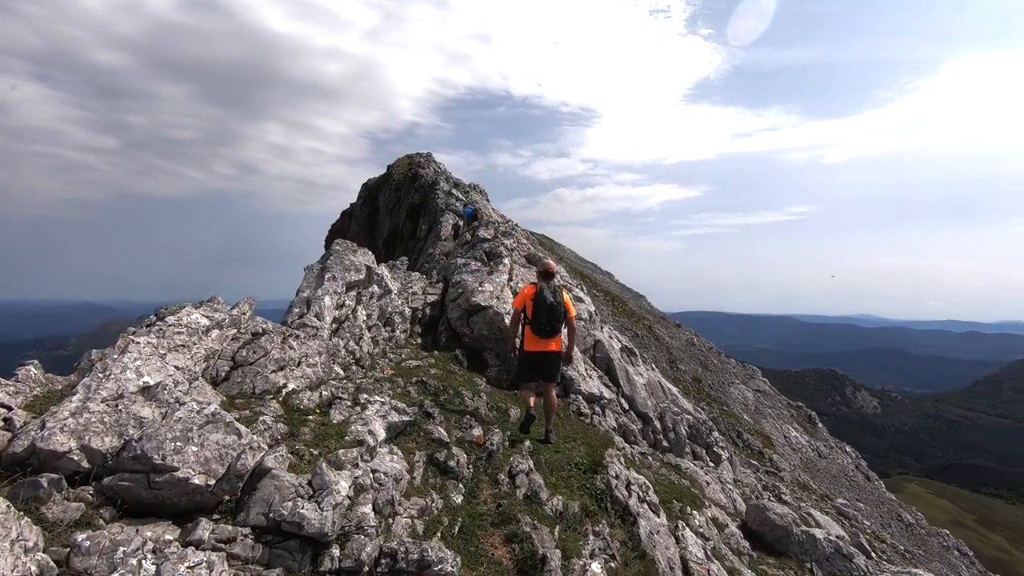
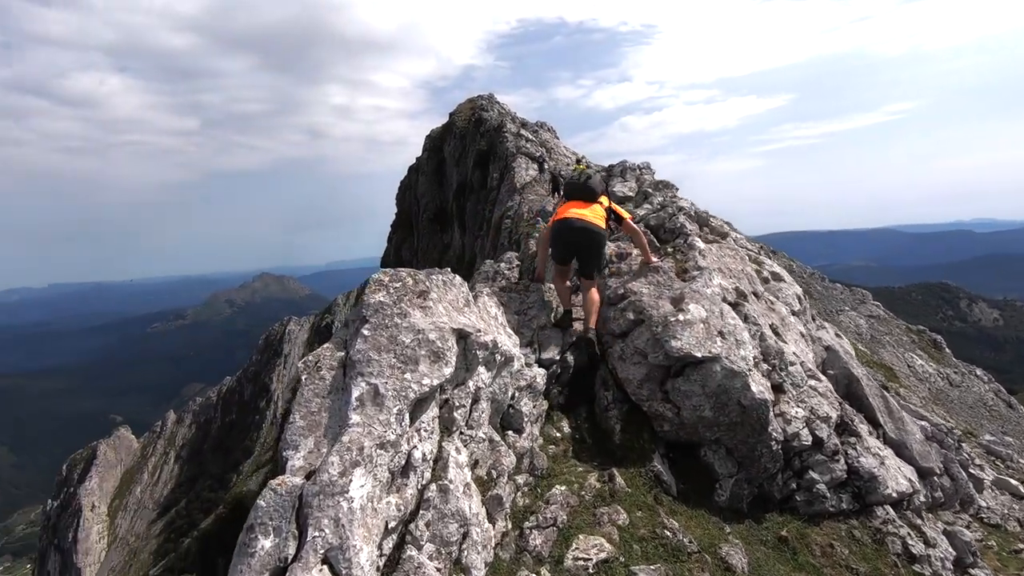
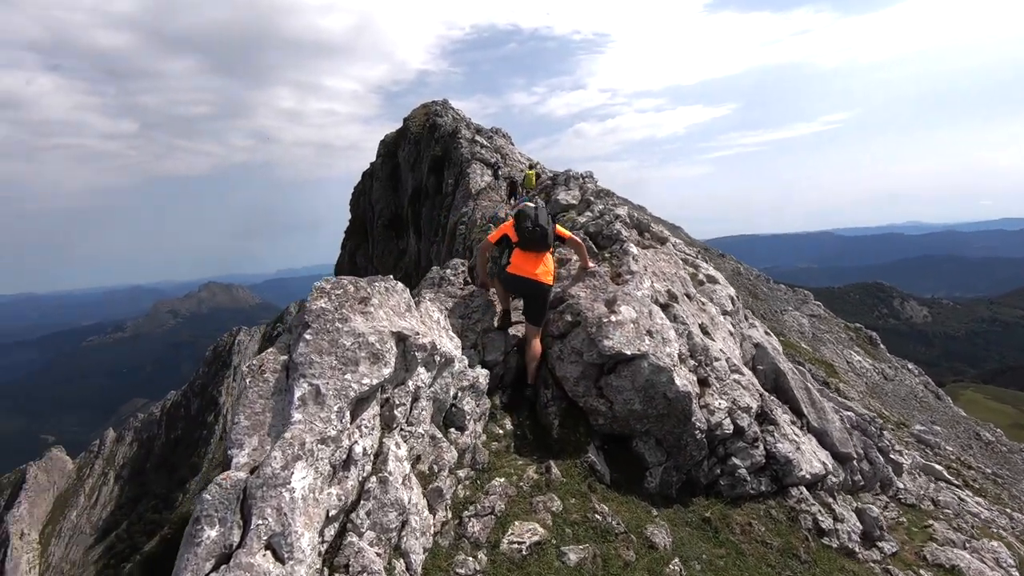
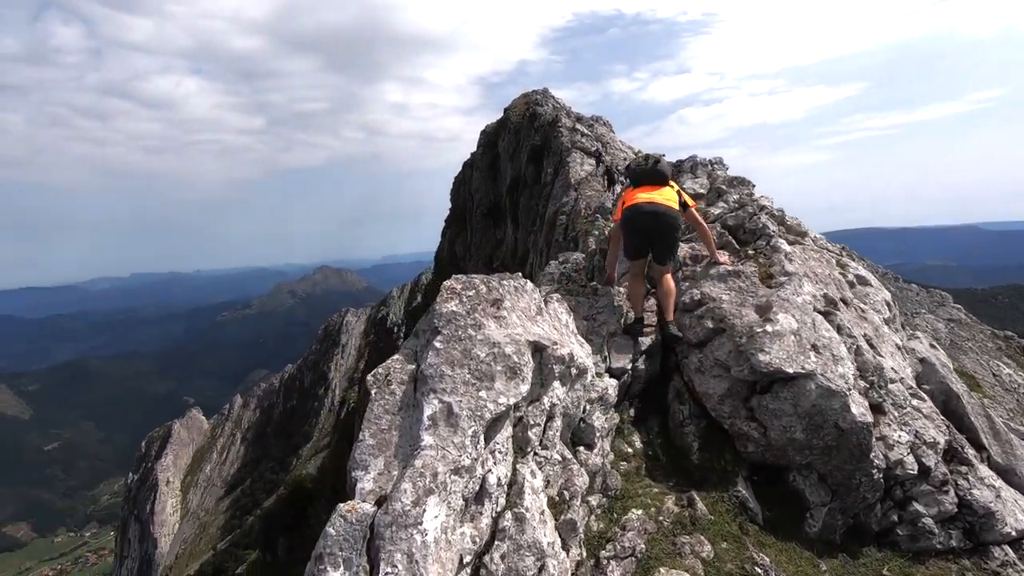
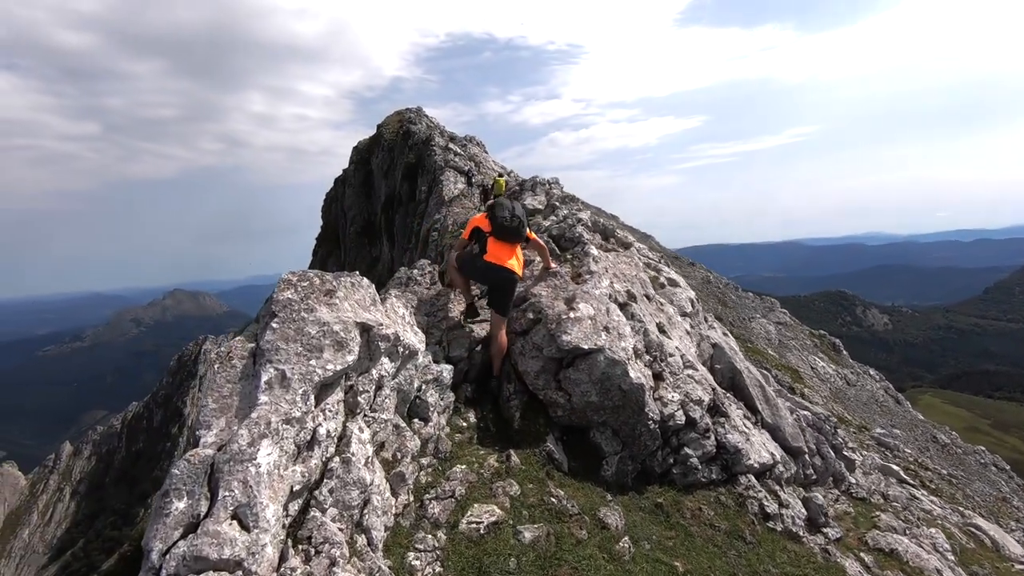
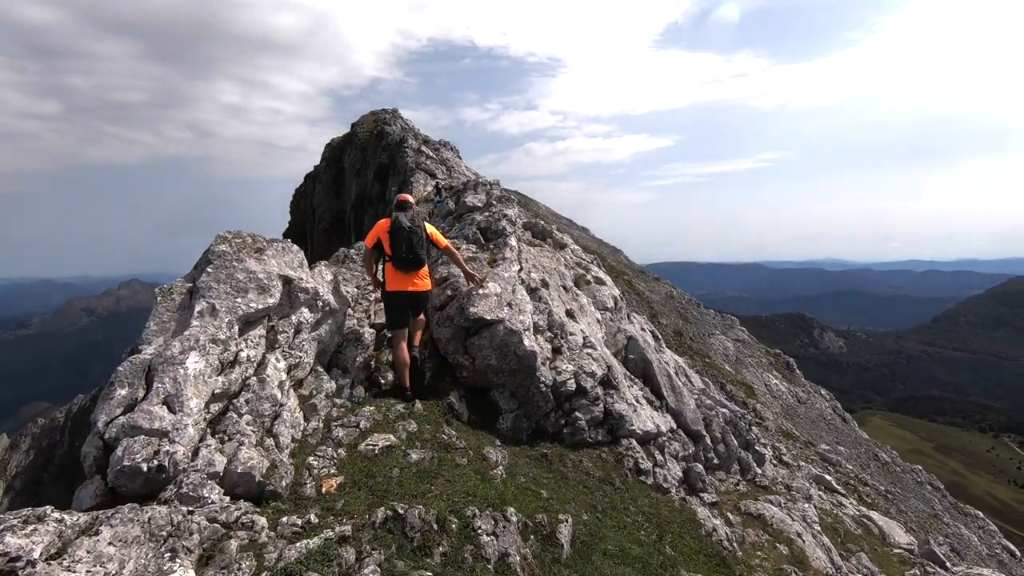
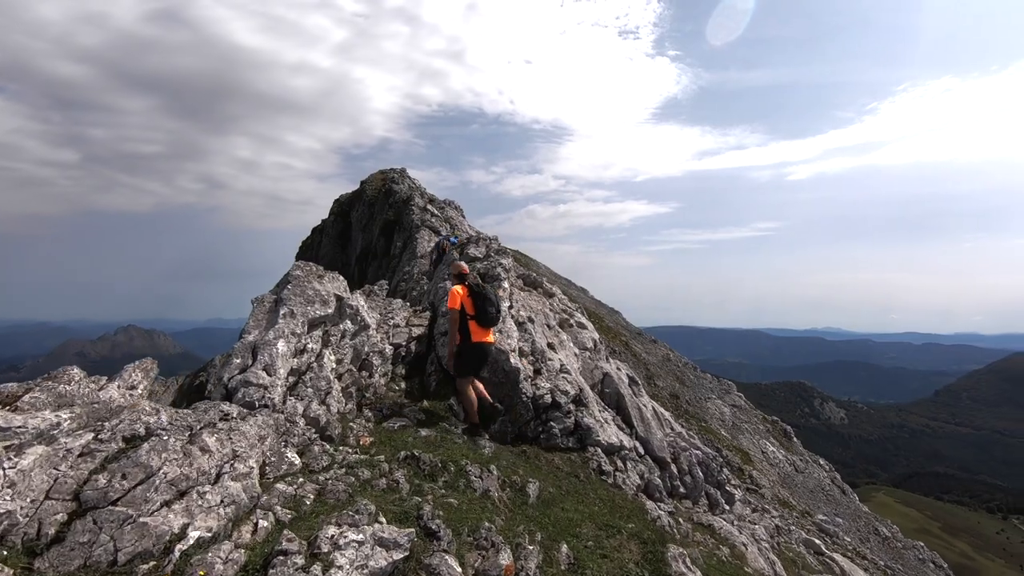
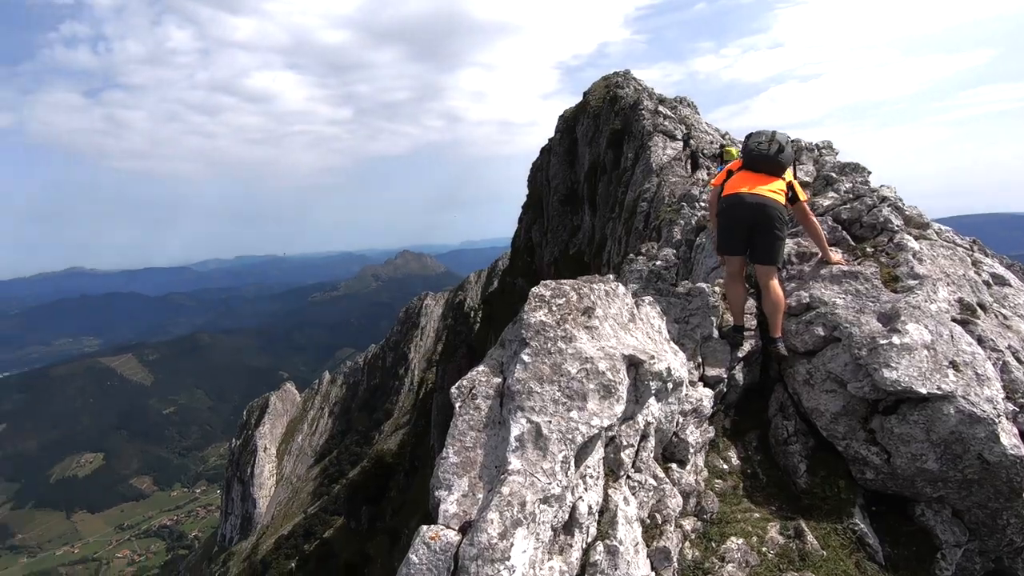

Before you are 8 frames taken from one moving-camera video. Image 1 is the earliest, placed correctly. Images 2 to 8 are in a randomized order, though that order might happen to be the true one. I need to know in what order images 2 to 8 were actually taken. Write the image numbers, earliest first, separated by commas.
7, 6, 5, 3, 2, 4, 8
